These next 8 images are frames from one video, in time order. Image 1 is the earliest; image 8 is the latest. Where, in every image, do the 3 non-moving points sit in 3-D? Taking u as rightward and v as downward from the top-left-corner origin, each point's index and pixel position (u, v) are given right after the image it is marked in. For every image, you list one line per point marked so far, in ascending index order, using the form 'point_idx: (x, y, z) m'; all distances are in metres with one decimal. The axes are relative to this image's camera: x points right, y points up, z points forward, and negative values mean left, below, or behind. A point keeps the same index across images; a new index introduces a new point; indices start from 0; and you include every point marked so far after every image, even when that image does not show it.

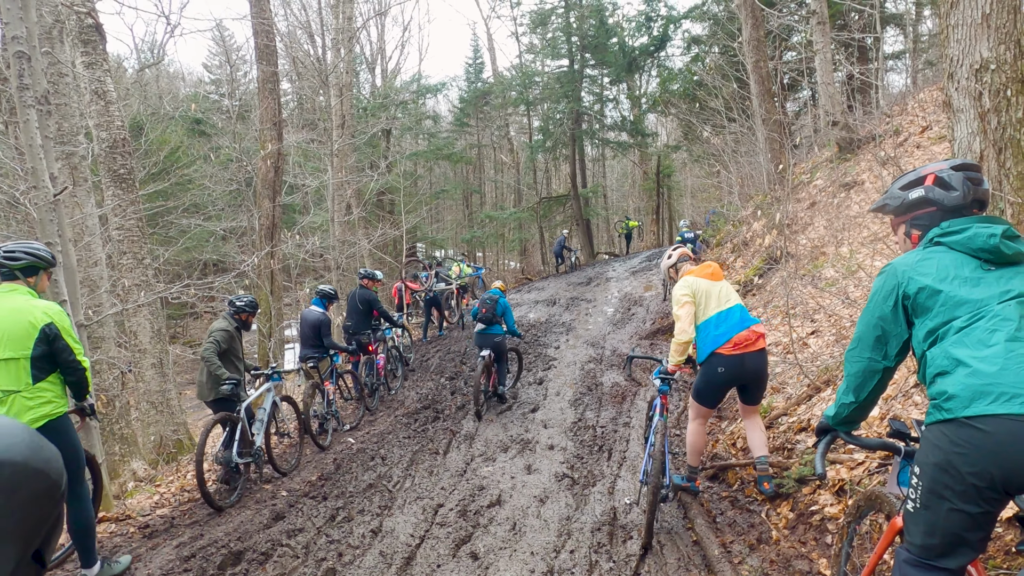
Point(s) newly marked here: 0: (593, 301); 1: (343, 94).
0: (+2.5, -0.5, +17.6) m
1: (-5.0, +5.5, +16.4) m
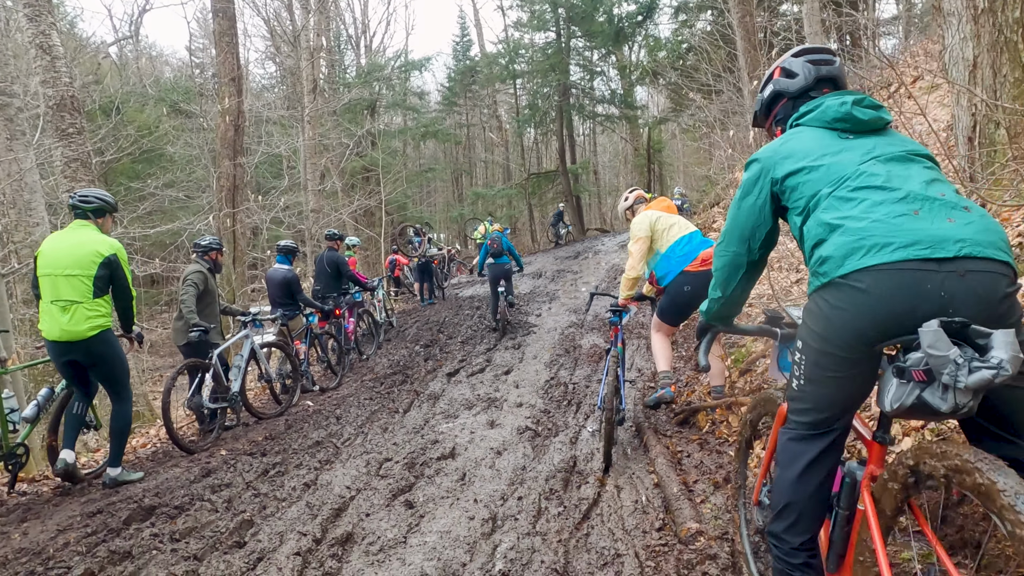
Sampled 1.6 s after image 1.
0: (+2.0, +0.4, +17.2) m
1: (-5.6, +6.2, +15.7) m
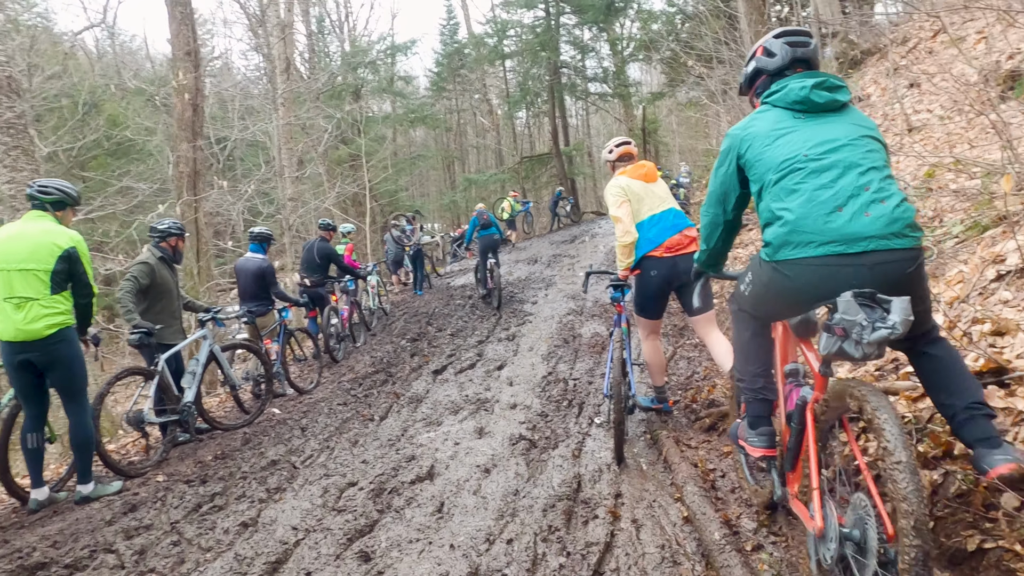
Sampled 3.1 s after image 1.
0: (+1.8, +0.9, +16.3) m
1: (-5.9, +6.4, +14.7) m
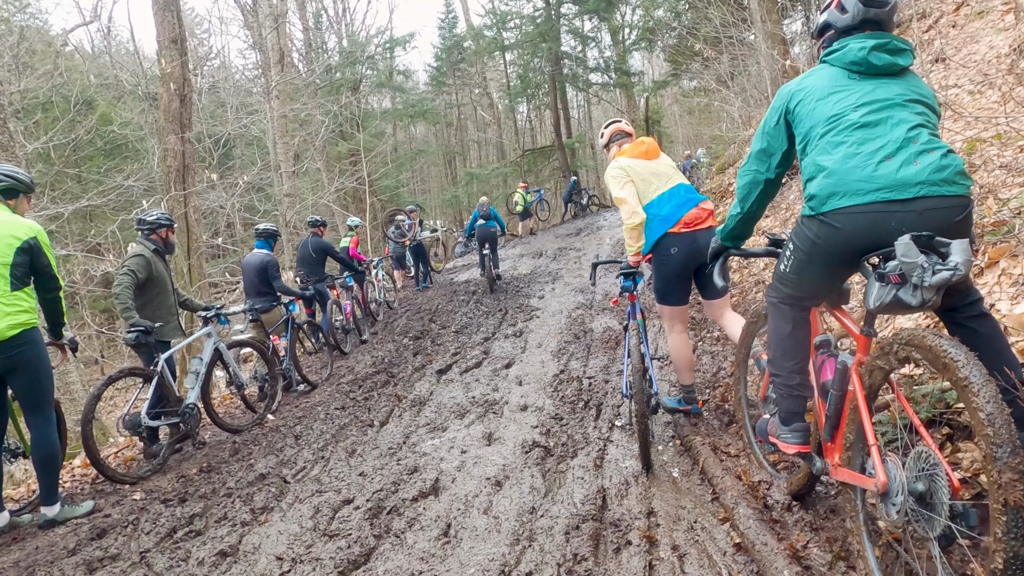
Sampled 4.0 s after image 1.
0: (+2.0, +1.1, +15.8) m
1: (-5.9, +6.4, +14.2) m
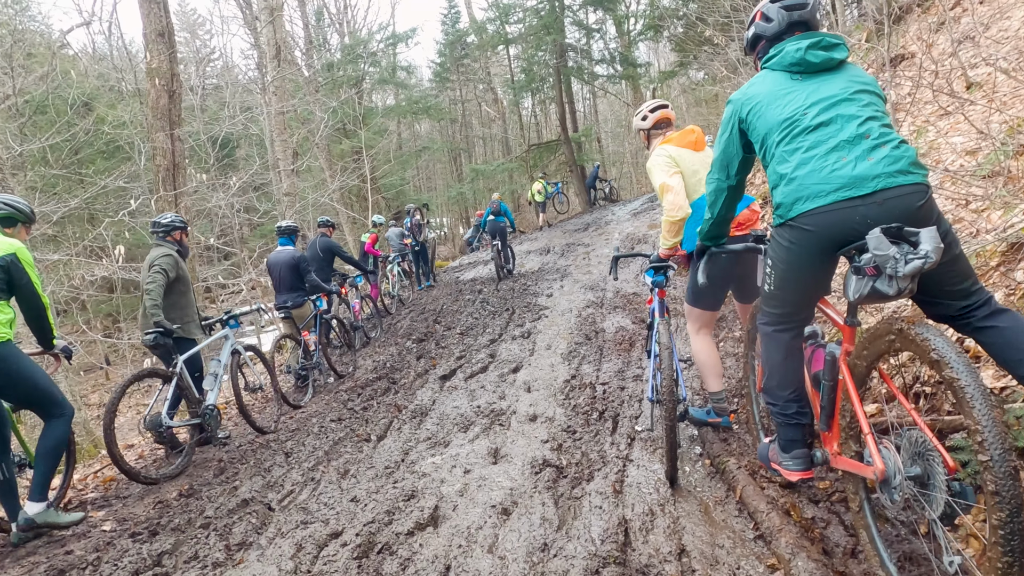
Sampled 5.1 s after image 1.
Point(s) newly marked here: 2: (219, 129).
0: (+2.1, +1.1, +15.3) m
1: (-5.8, +6.4, +13.8) m
2: (-7.4, +4.0, +14.3) m
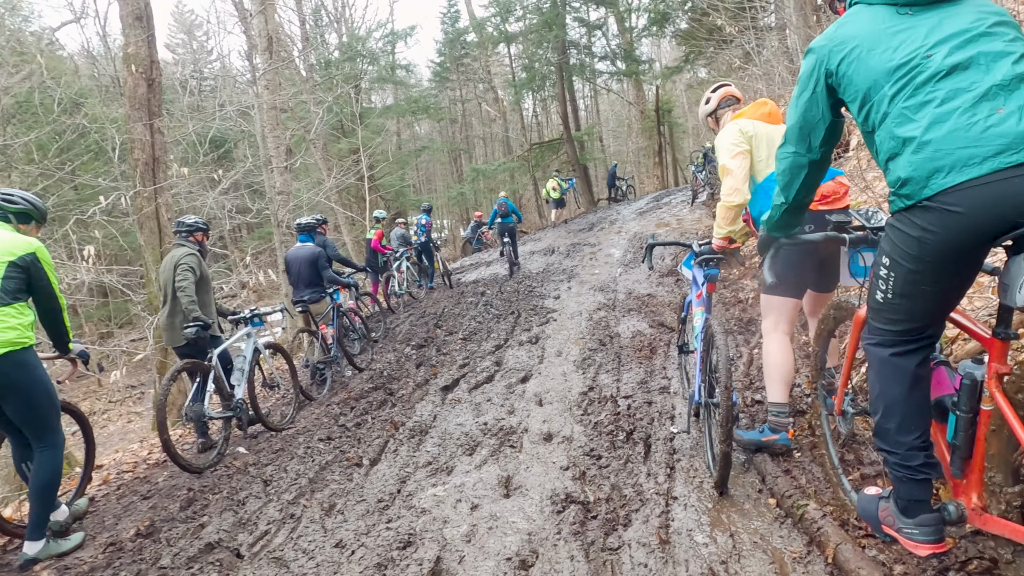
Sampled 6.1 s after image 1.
0: (+2.2, +1.1, +14.7) m
1: (-5.8, +6.3, +13.2) m
2: (-7.3, +3.9, +13.7) m
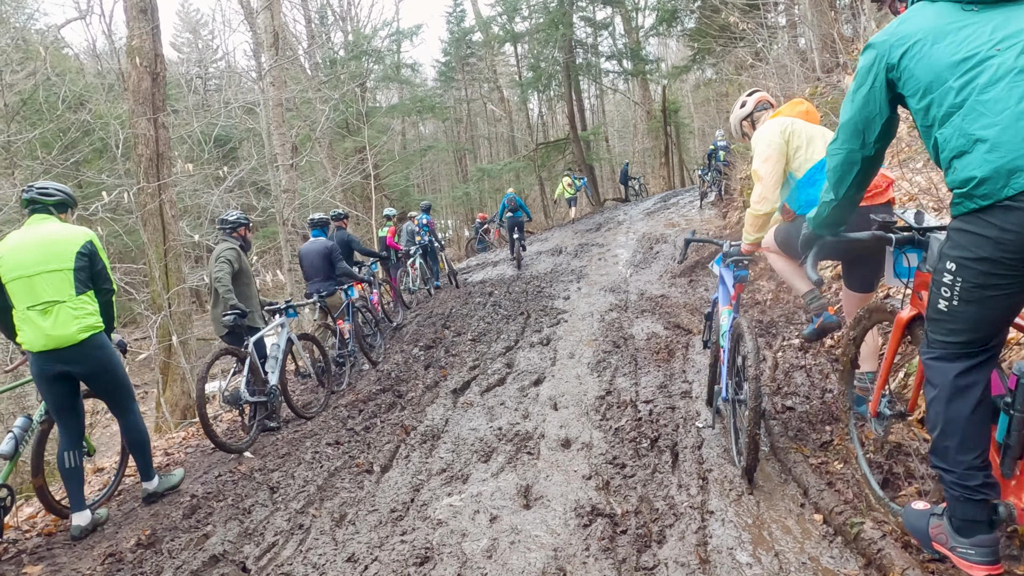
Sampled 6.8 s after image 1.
0: (+2.4, +1.1, +14.5) m
1: (-5.6, +6.3, +13.1) m
2: (-7.1, +4.0, +13.6) m
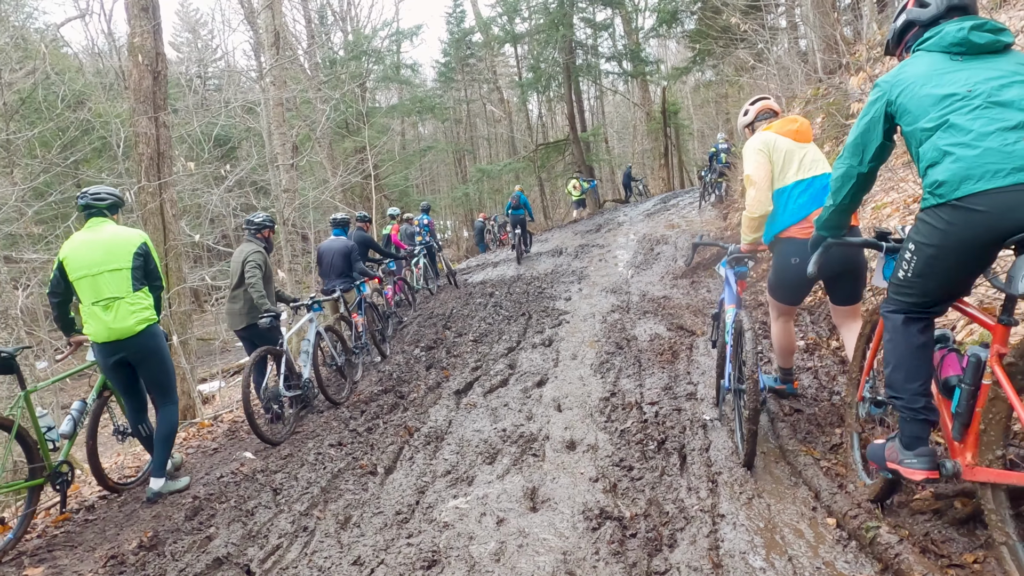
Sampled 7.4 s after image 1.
0: (+2.4, +1.1, +14.5) m
1: (-5.5, +6.3, +13.0) m
2: (-7.1, +4.0, +13.5) m
